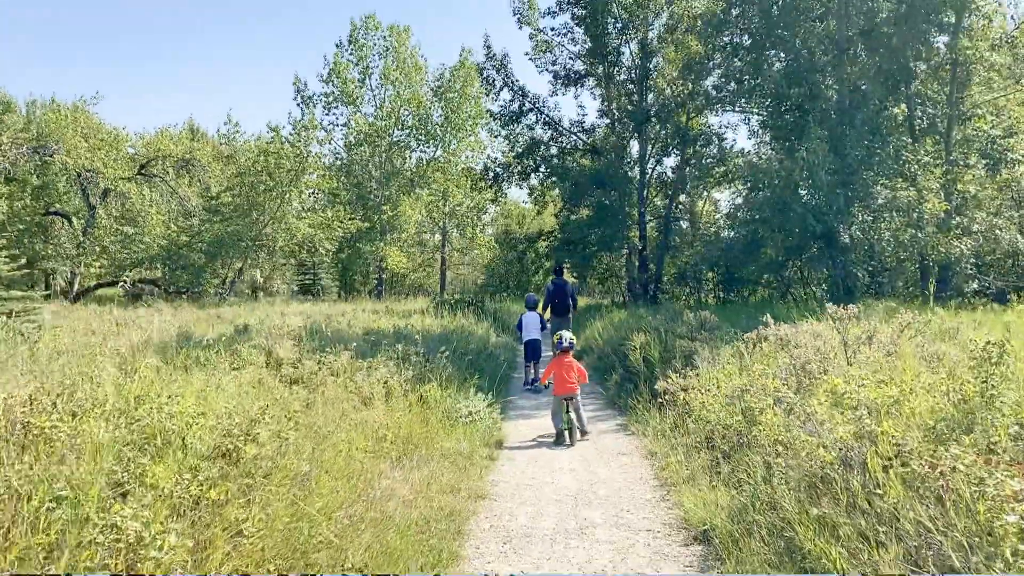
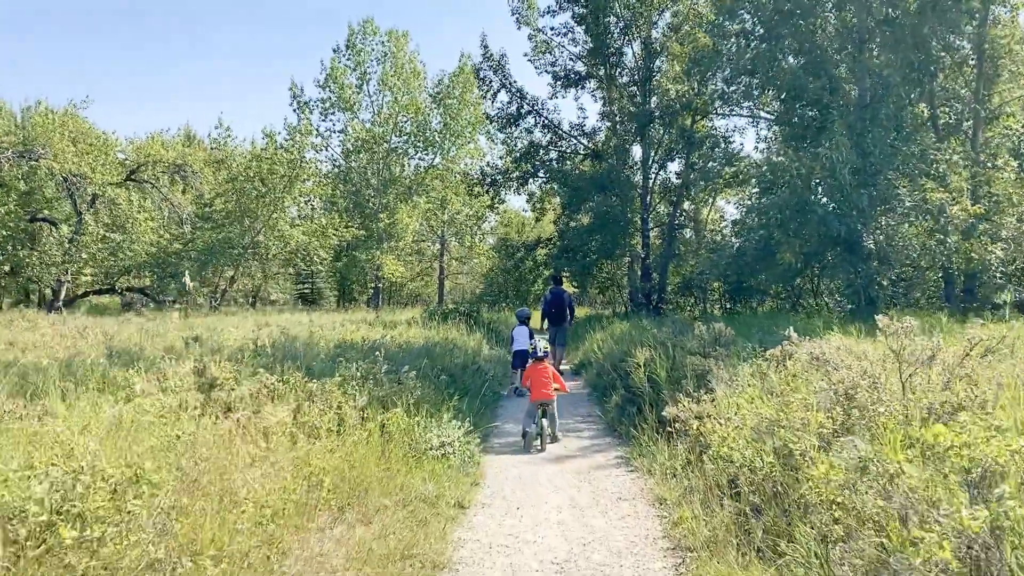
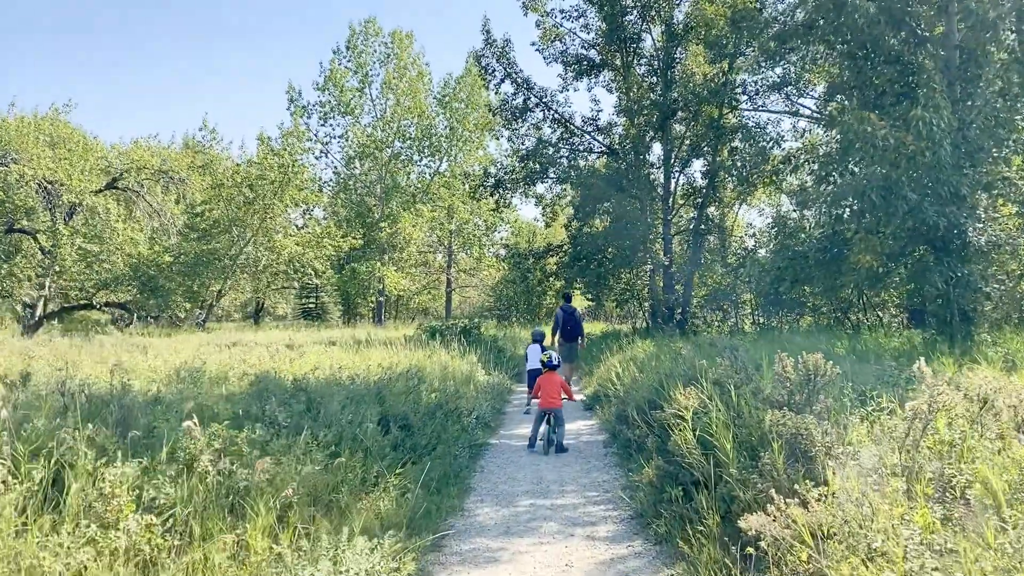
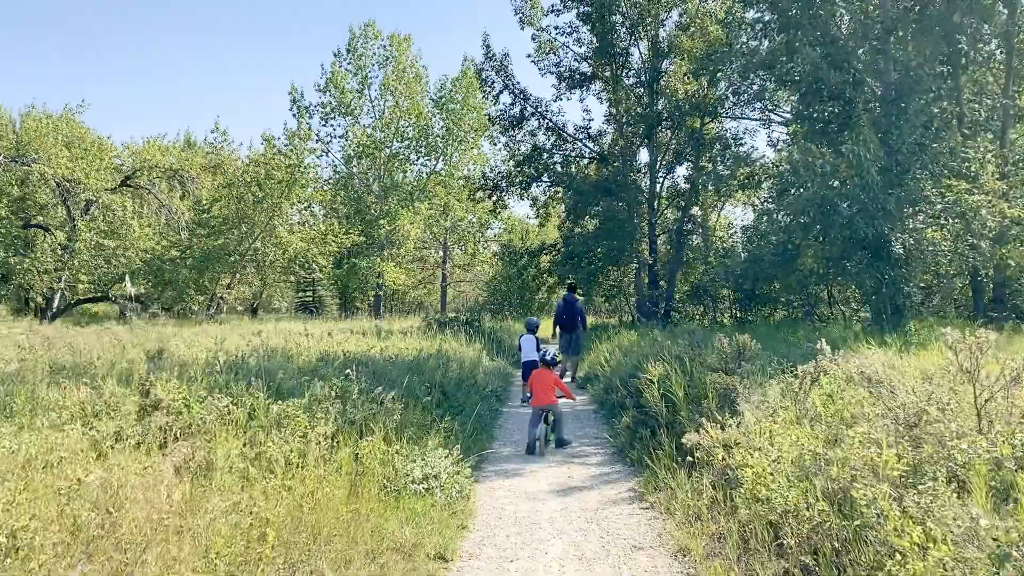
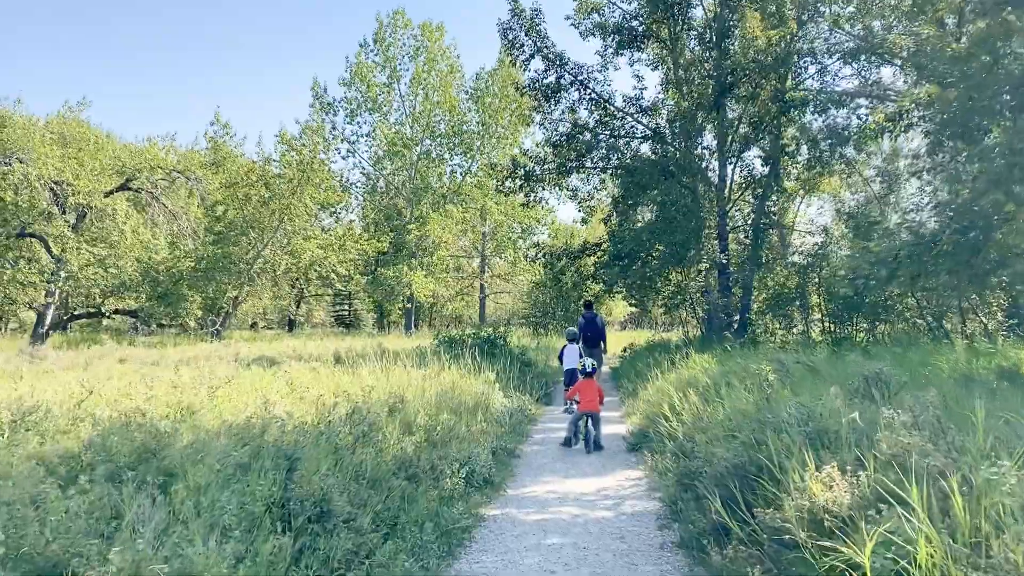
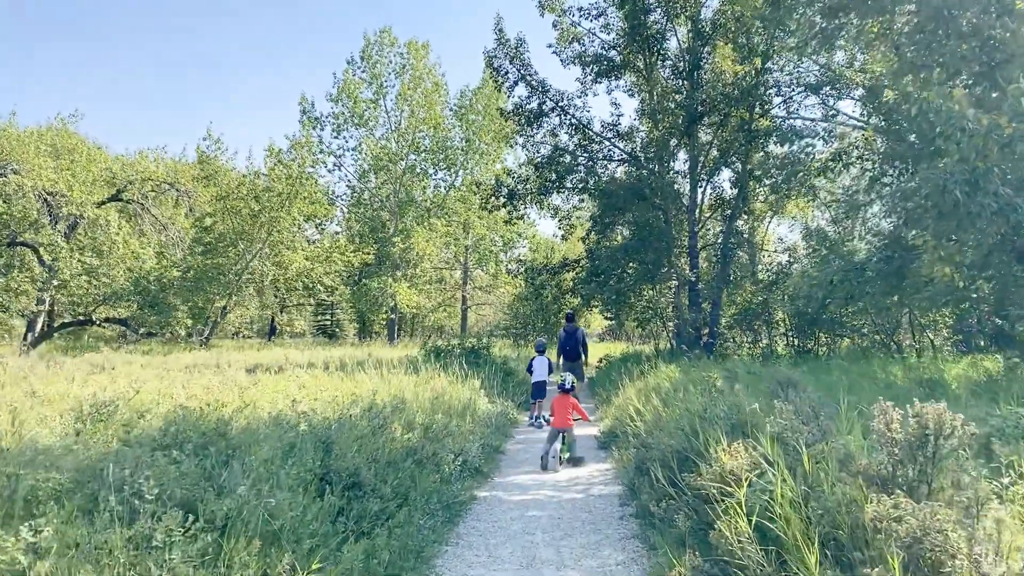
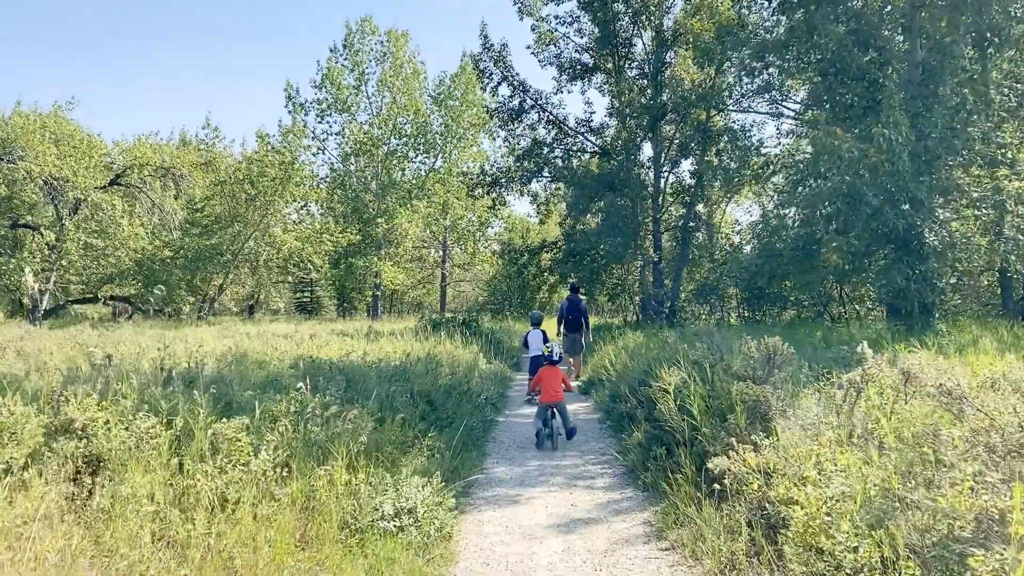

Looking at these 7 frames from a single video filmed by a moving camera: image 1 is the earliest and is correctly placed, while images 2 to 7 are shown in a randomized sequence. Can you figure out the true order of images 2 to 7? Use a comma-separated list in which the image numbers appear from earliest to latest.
2, 4, 7, 3, 6, 5
